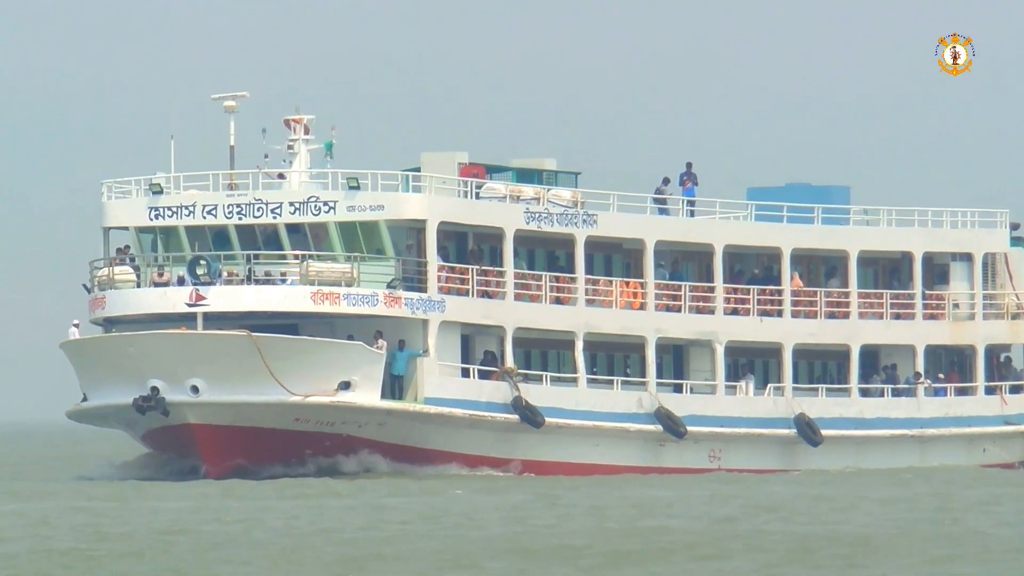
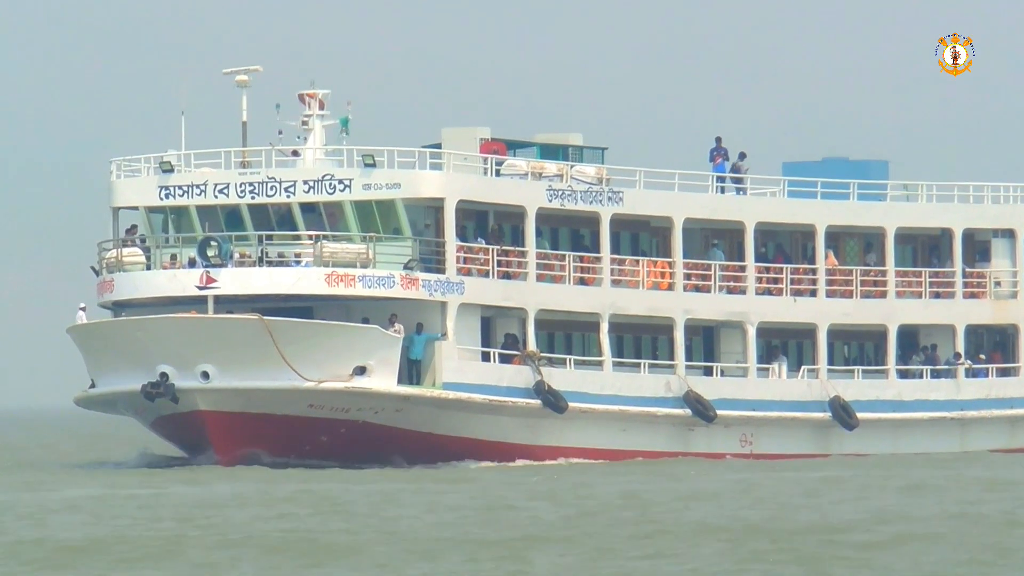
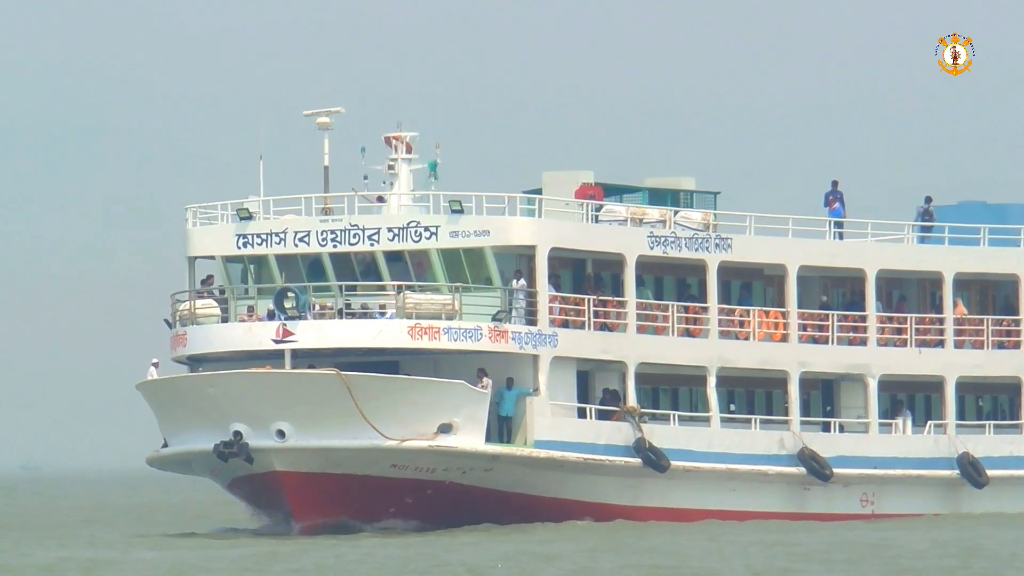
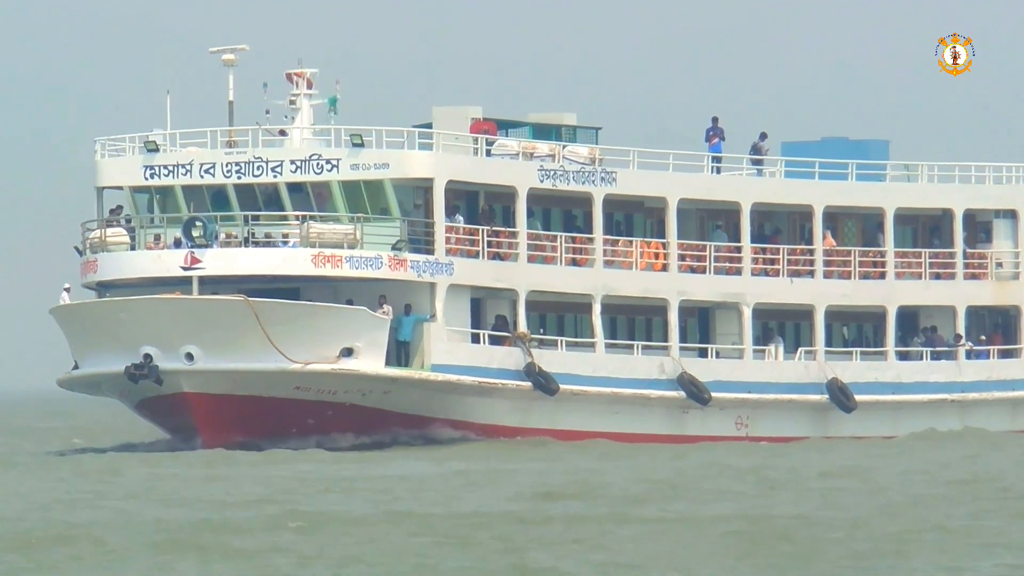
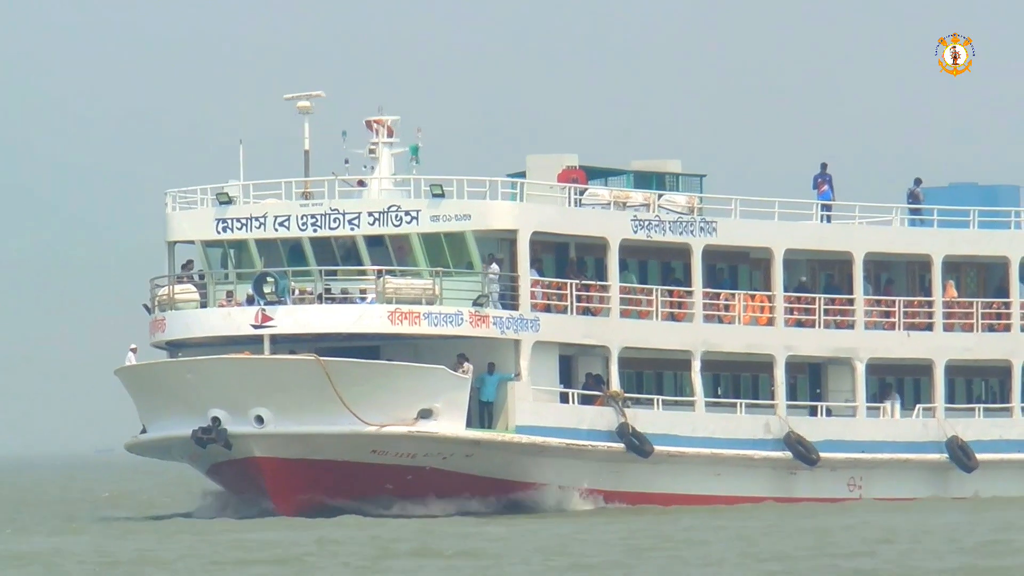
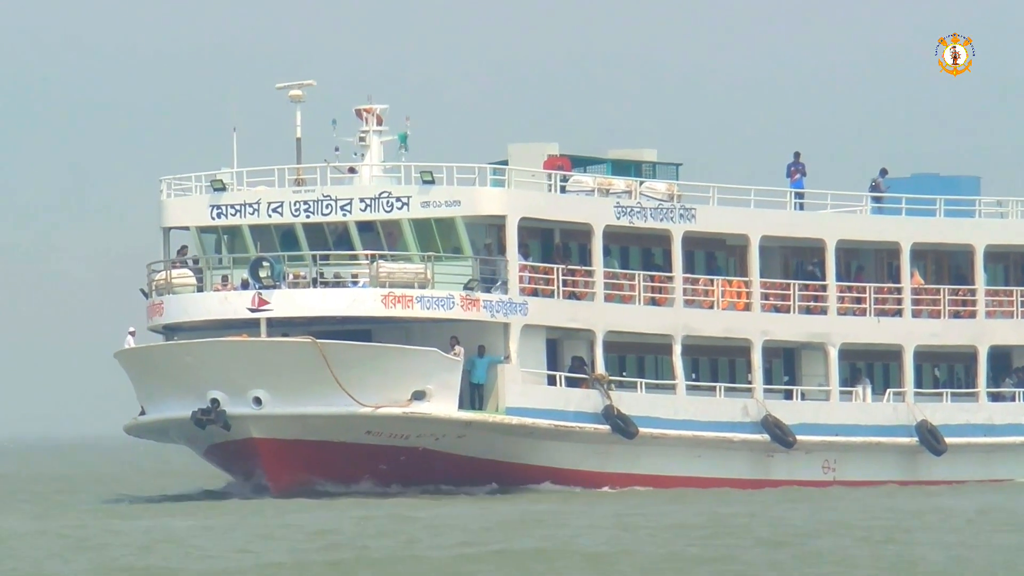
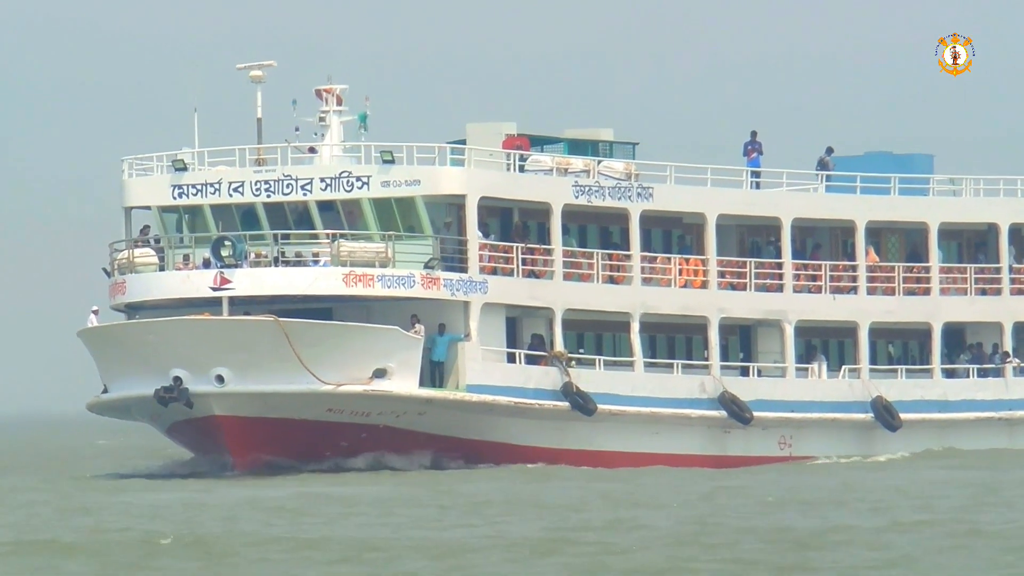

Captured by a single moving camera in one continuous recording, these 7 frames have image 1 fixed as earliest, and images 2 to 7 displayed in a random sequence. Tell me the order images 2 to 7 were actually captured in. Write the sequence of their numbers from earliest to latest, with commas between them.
2, 4, 7, 6, 3, 5
